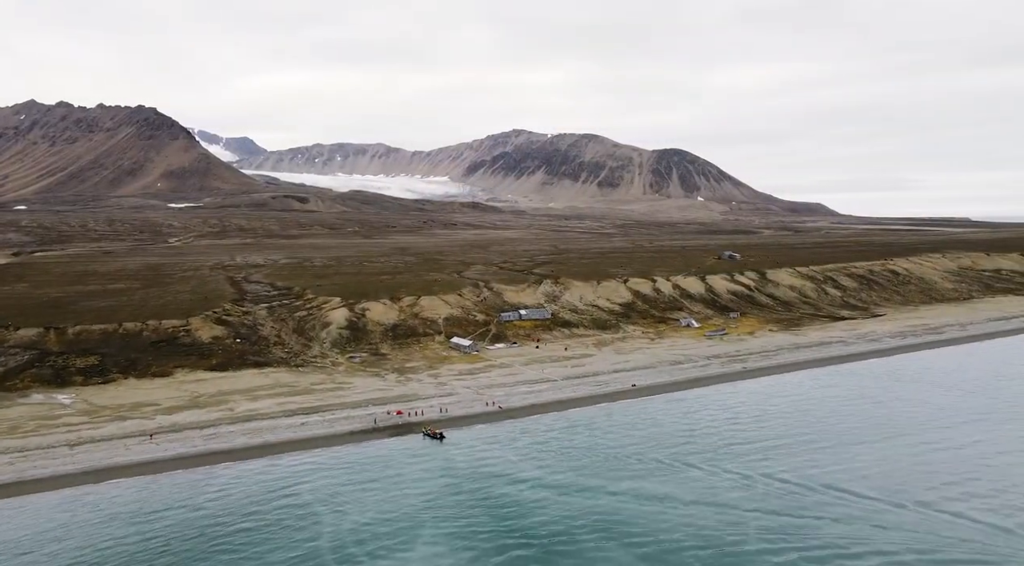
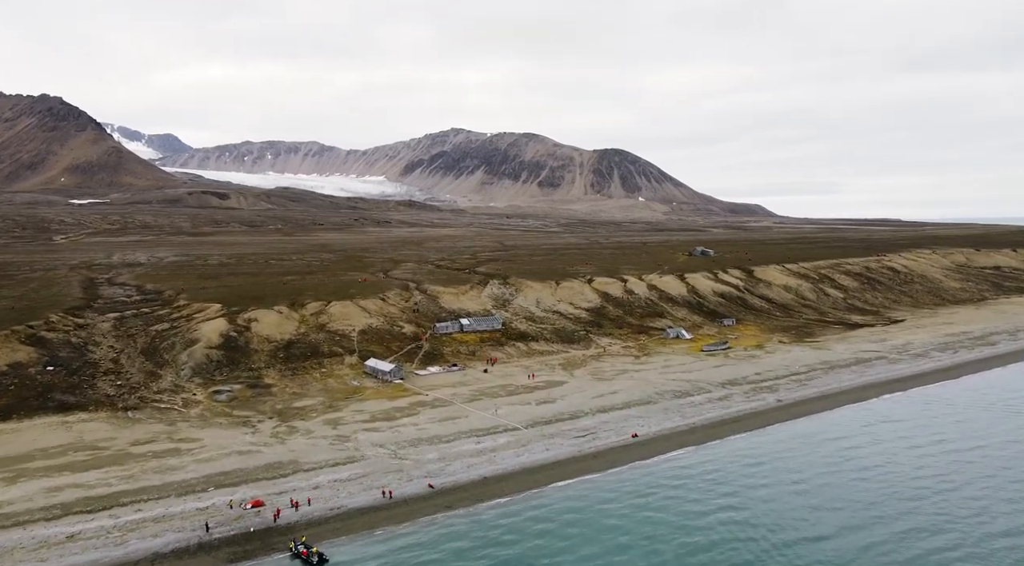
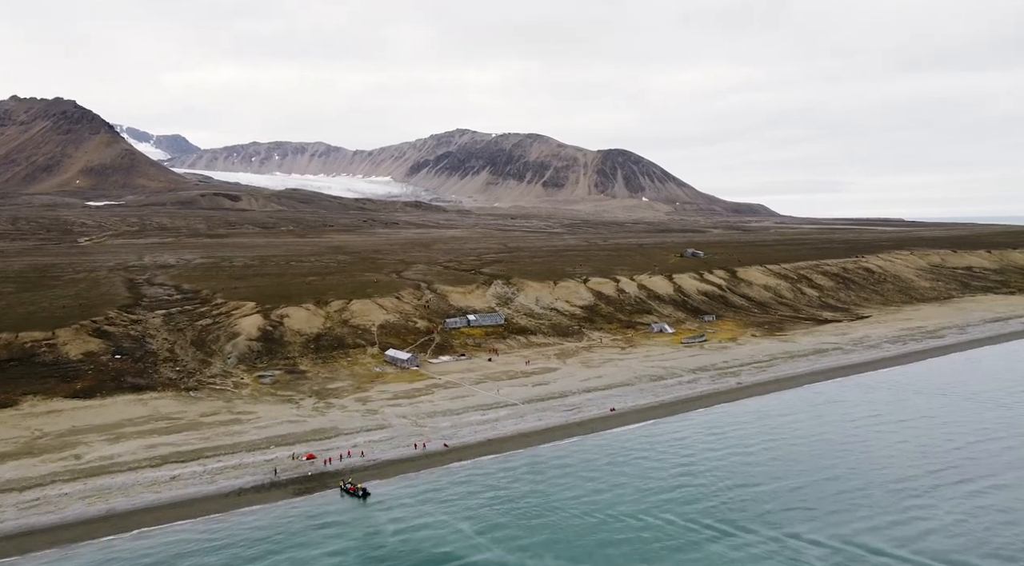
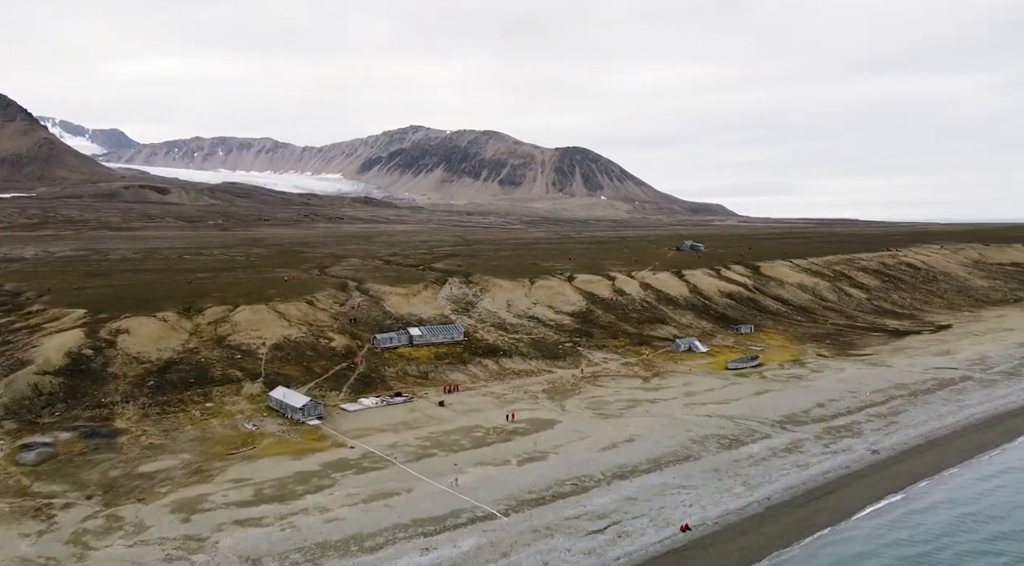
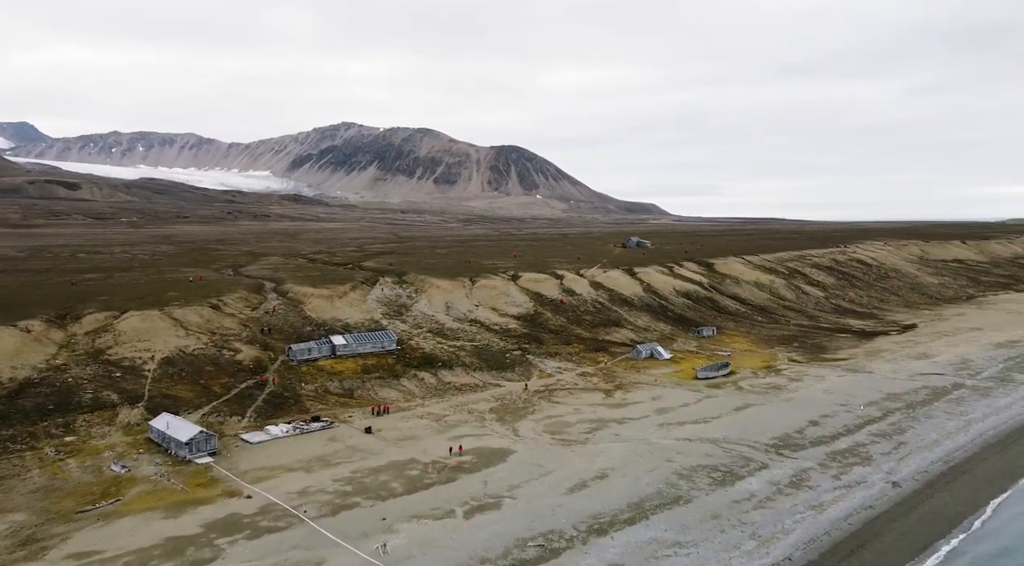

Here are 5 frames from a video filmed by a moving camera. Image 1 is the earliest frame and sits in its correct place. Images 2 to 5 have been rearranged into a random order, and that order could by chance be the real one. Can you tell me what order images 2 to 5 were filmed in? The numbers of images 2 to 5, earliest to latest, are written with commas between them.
3, 2, 4, 5
